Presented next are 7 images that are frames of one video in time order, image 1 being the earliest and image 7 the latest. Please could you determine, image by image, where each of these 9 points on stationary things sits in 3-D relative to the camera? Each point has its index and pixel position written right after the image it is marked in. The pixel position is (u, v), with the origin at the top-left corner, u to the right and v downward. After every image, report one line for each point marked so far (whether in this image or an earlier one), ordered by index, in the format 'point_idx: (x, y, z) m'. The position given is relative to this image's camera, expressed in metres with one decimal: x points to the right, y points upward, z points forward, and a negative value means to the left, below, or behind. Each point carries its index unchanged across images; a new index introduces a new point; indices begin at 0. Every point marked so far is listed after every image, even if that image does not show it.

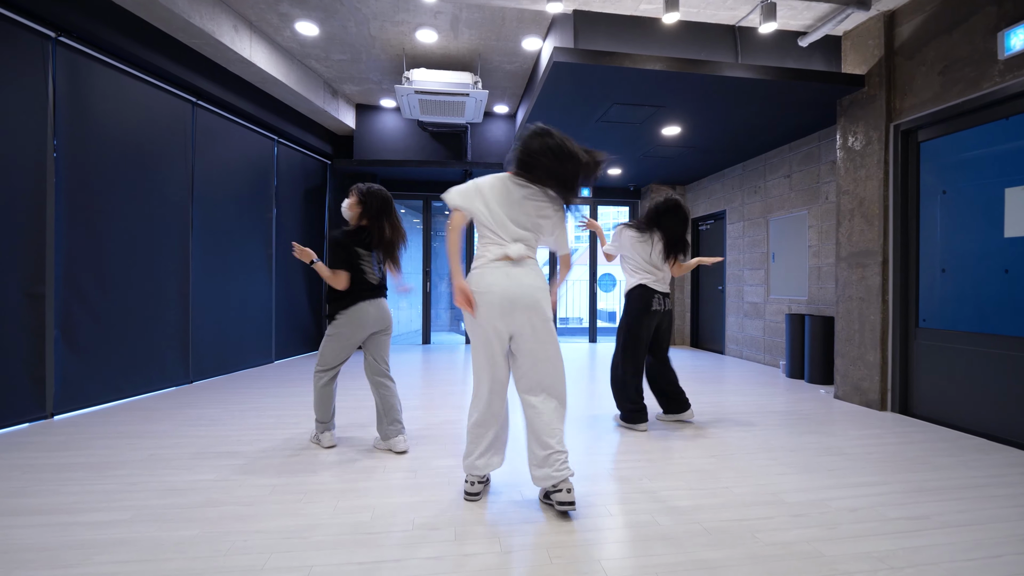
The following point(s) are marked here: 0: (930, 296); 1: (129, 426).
0: (+3.1, -0.1, +3.5) m
1: (-2.7, -1.0, +3.3) m
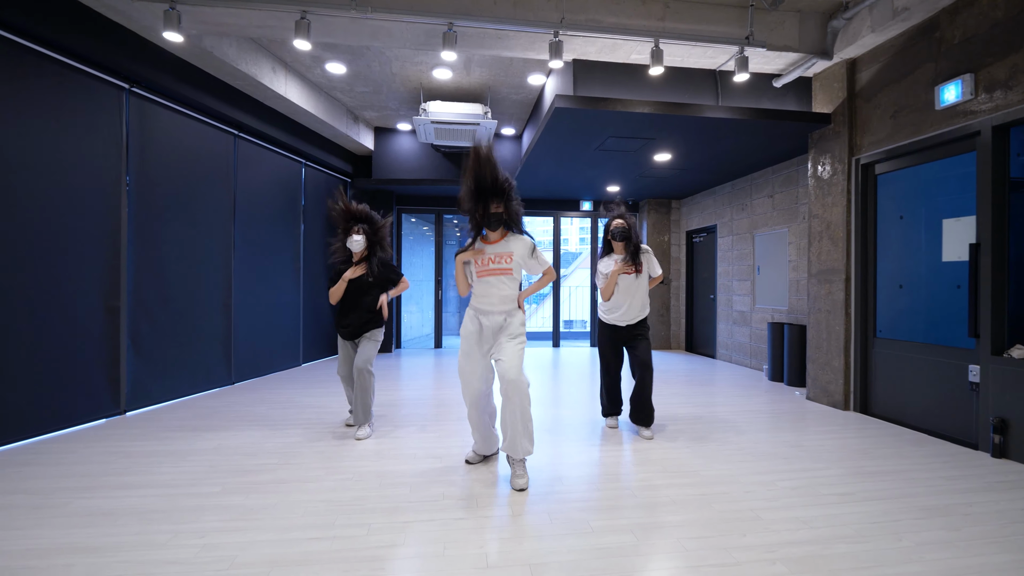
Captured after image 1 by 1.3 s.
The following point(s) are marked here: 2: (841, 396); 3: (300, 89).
0: (+3.1, -0.2, +4.0) m
1: (-2.6, -1.1, +3.9) m
2: (+2.9, -1.0, +4.2) m
3: (-2.4, +2.2, +5.4) m
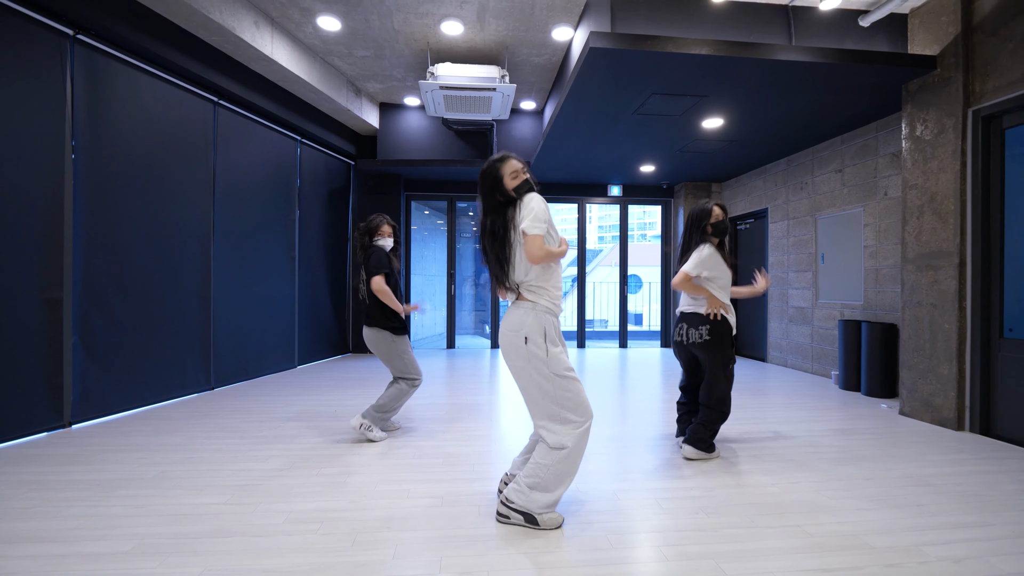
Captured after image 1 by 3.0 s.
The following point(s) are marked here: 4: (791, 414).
0: (+3.3, -0.1, +3.1) m
1: (-2.5, -1.0, +3.2) m
2: (+3.1, -0.9, +3.3) m
3: (-2.2, +2.3, +4.7) m
4: (+2.3, -1.0, +4.0) m
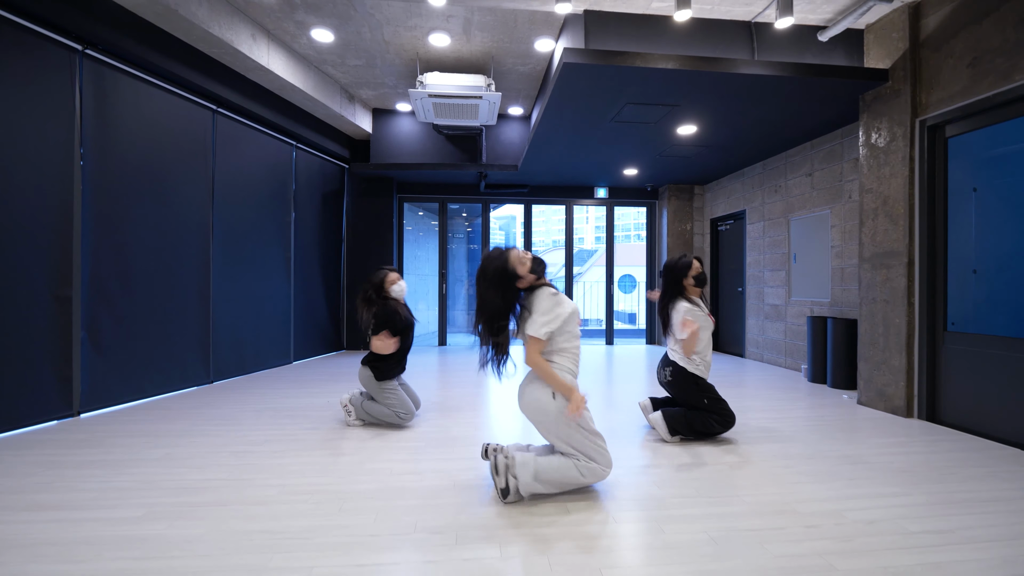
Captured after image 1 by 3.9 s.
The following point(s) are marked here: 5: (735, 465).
0: (+3.1, -0.1, +3.3) m
1: (-2.6, -1.0, +3.4) m
2: (+3.0, -0.9, +3.6) m
3: (-2.3, +2.3, +4.9) m
4: (+2.2, -1.0, +4.2) m
5: (+1.3, -1.0, +2.7) m
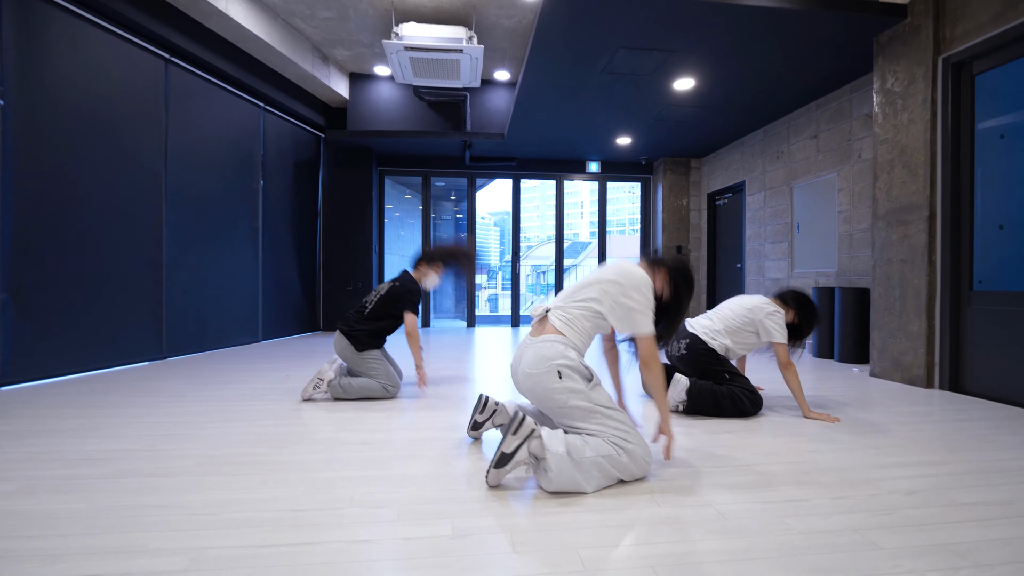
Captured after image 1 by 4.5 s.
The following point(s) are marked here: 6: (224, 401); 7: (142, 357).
0: (+3.0, +0.2, +3.0) m
1: (-2.8, -0.7, +3.0) m
2: (+2.8, -0.6, +3.3) m
3: (-2.5, +2.6, +4.5) m
4: (+2.0, -0.7, +3.9) m
5: (+1.1, -0.7, +2.4) m
6: (-1.8, -0.7, +3.1) m
7: (-3.2, -0.6, +4.2) m
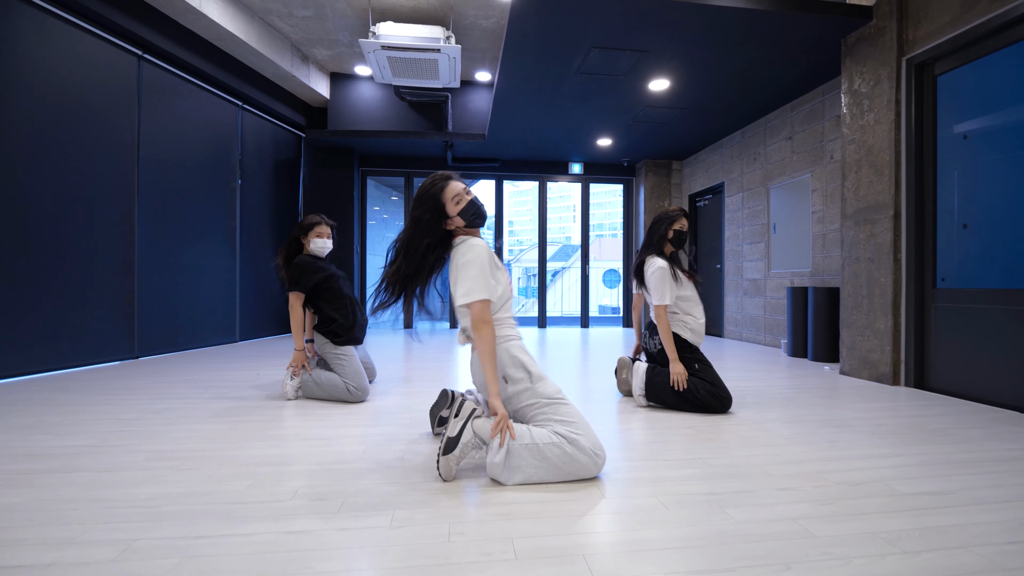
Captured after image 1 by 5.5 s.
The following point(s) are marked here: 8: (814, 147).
0: (+2.8, +0.2, +3.0) m
1: (-3.0, -0.7, +3.0) m
2: (+2.6, -0.5, +3.3) m
3: (-2.7, +2.7, +4.5) m
4: (+1.8, -0.7, +3.9) m
5: (+0.9, -0.7, +2.4) m
6: (-2.0, -0.7, +3.0) m
7: (-3.4, -0.6, +4.1) m
8: (+2.9, +1.3, +4.5) m
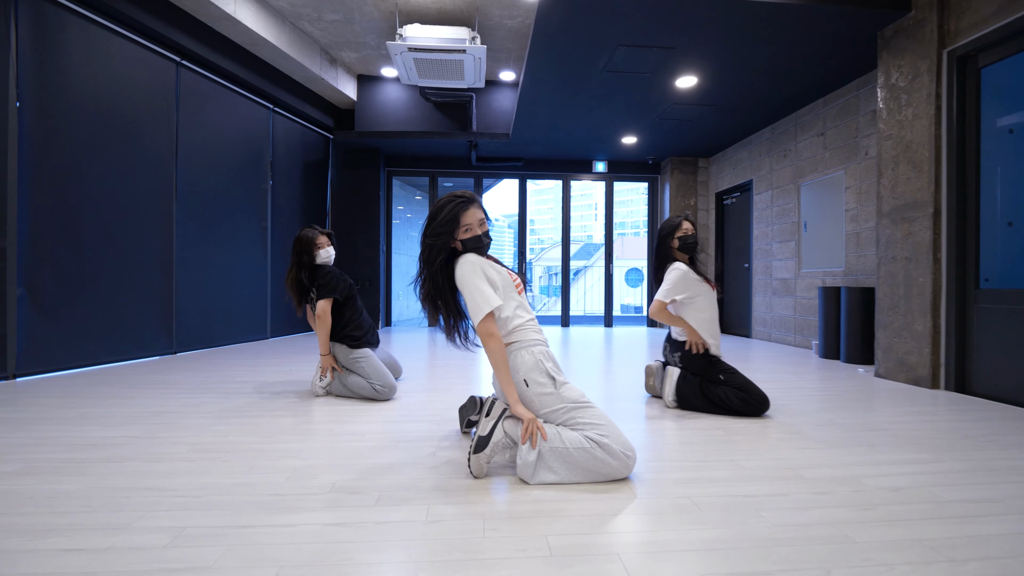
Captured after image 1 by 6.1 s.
0: (+3.0, +0.2, +2.9) m
1: (-2.8, -0.7, +3.1) m
2: (+2.8, -0.6, +3.2) m
3: (-2.5, +2.7, +4.6) m
4: (+2.0, -0.7, +3.8) m
5: (+1.1, -0.7, +2.3) m
6: (-1.9, -0.7, +3.1) m
7: (-3.2, -0.6, +4.3) m
8: (+3.1, +1.3, +4.4) m
